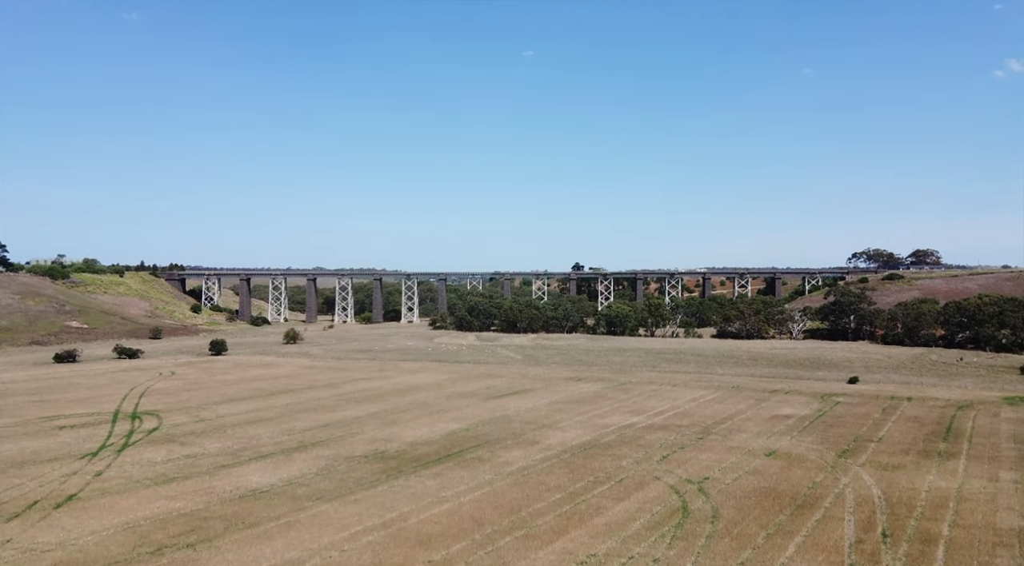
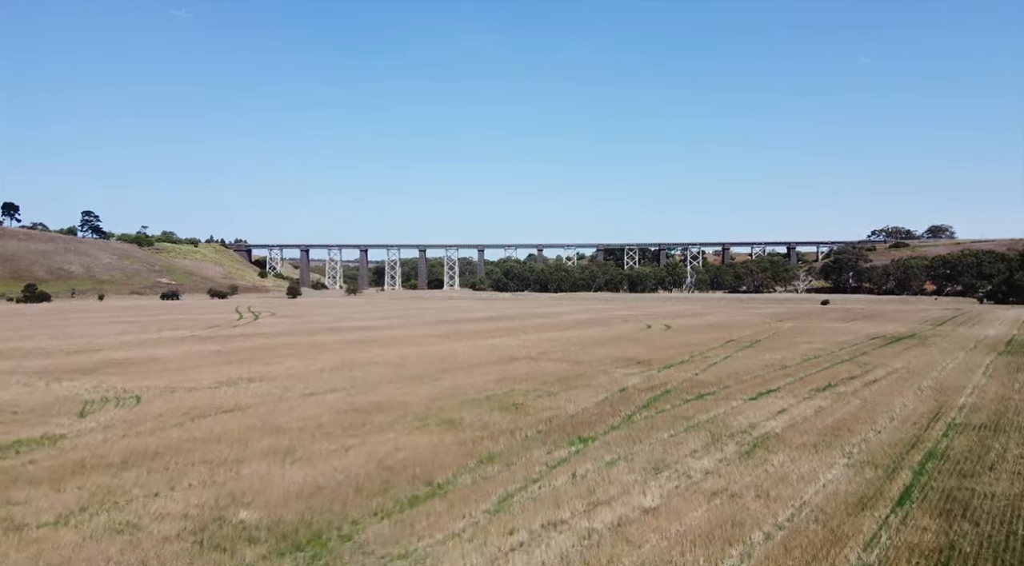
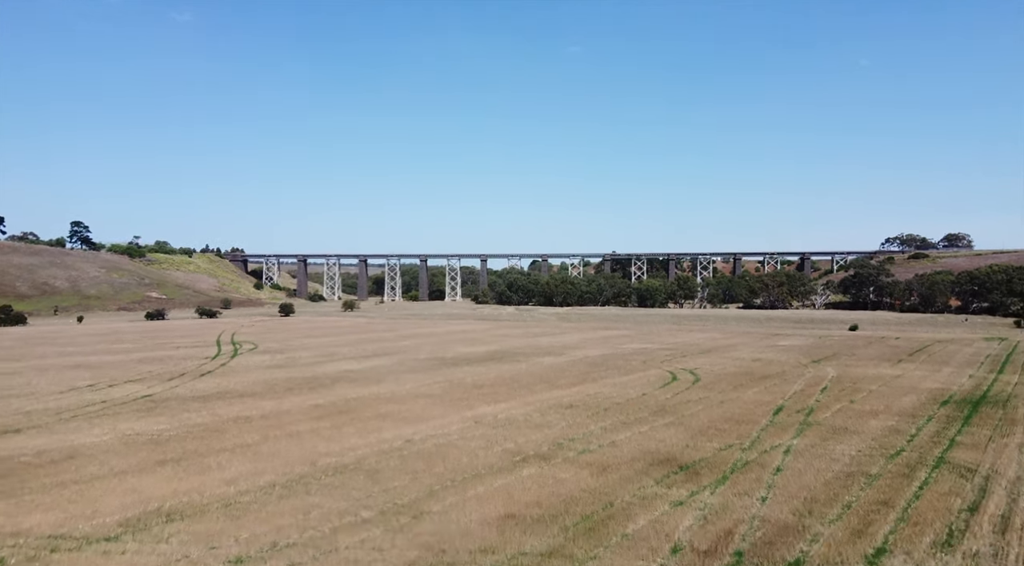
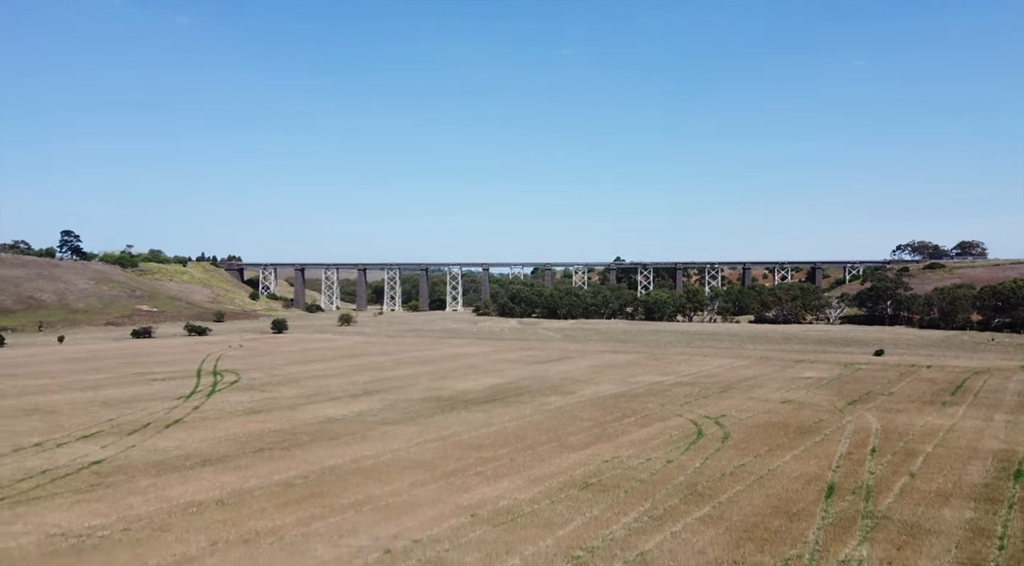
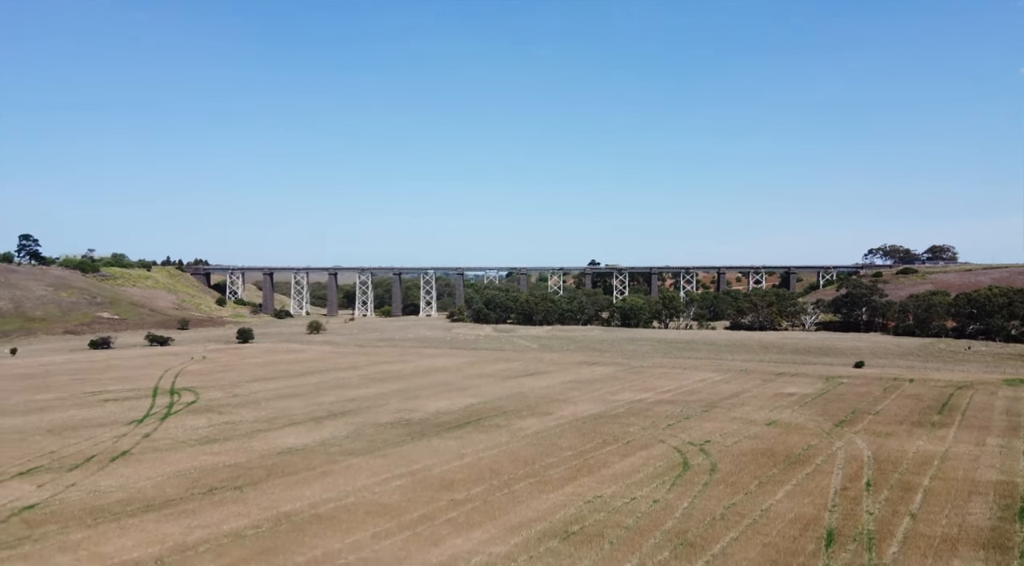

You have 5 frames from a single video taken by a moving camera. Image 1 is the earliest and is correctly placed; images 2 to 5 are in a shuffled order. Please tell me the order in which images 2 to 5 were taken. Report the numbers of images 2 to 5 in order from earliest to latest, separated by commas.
5, 4, 3, 2
